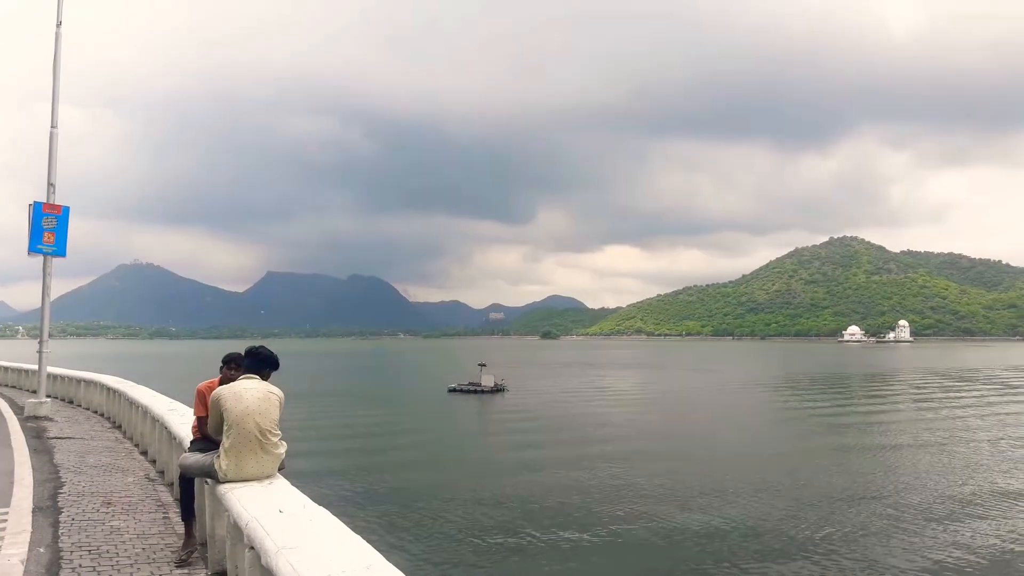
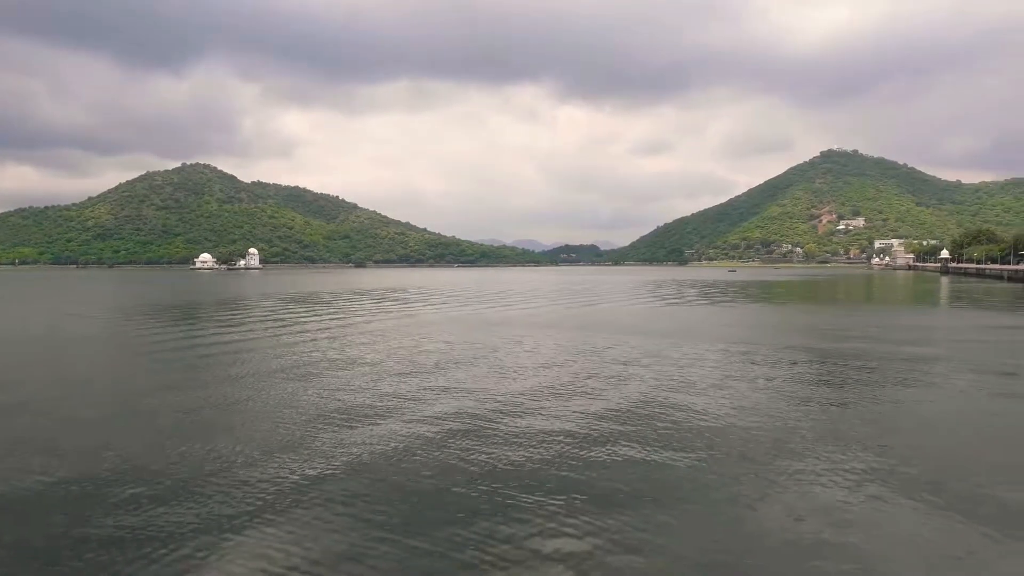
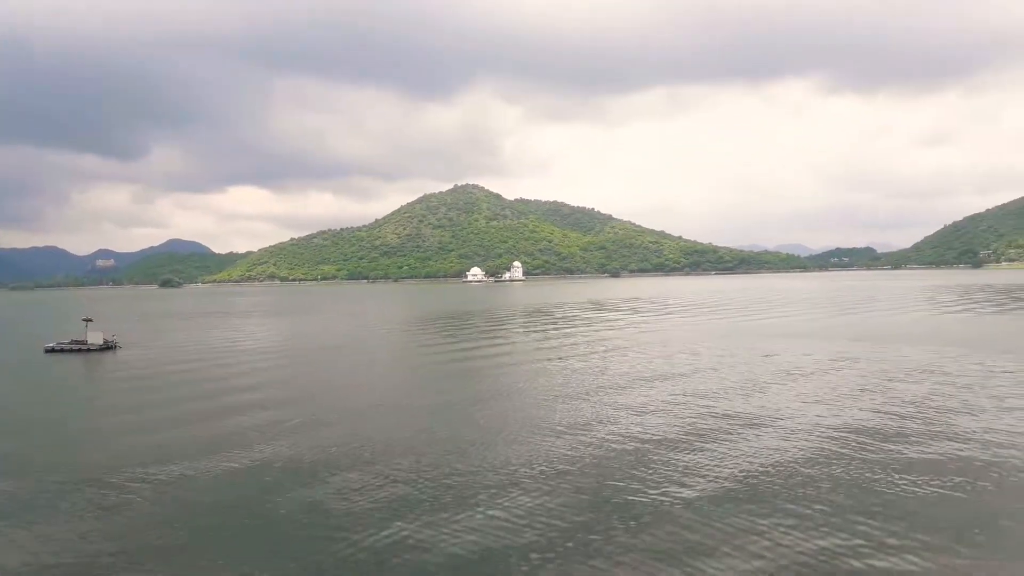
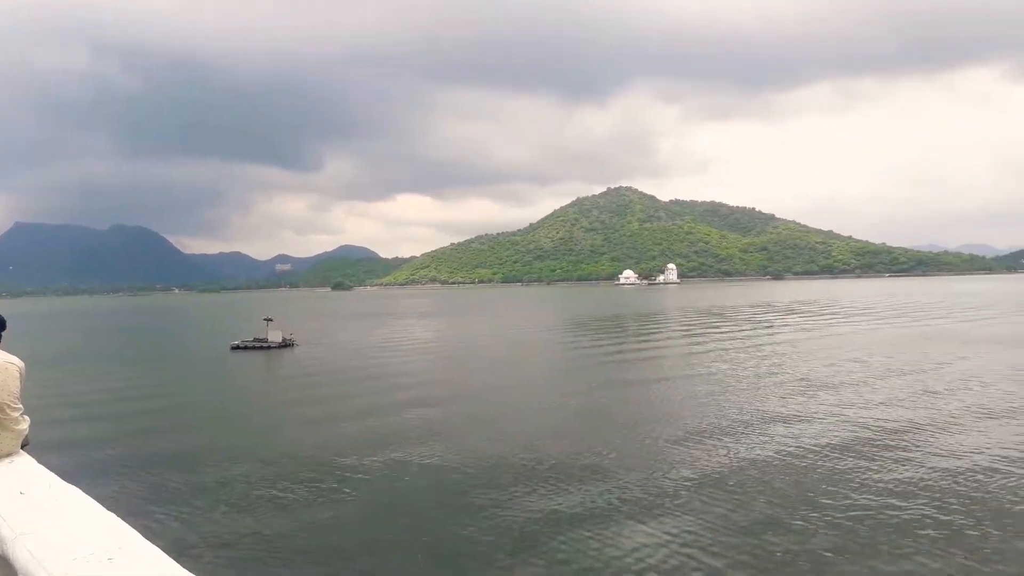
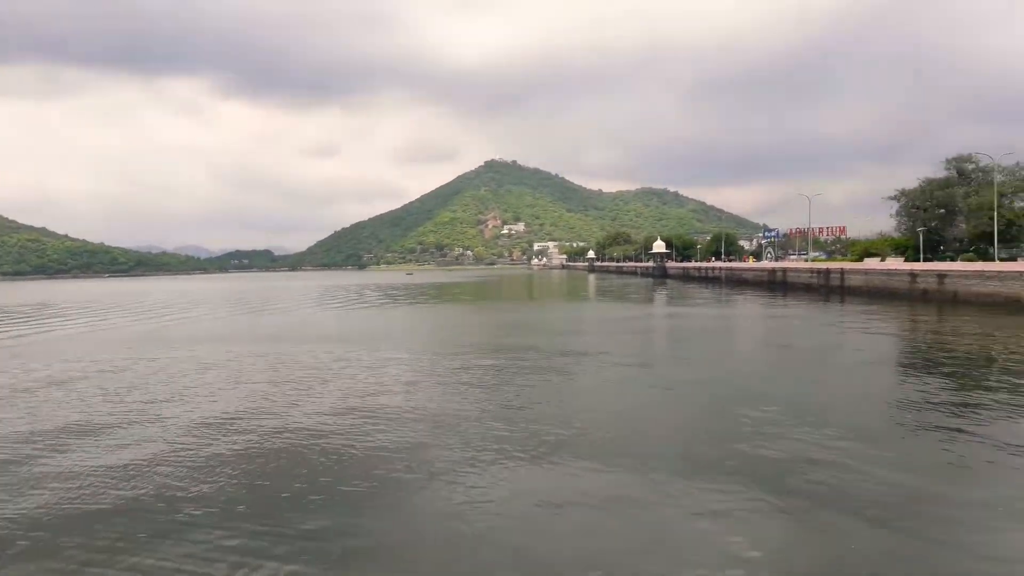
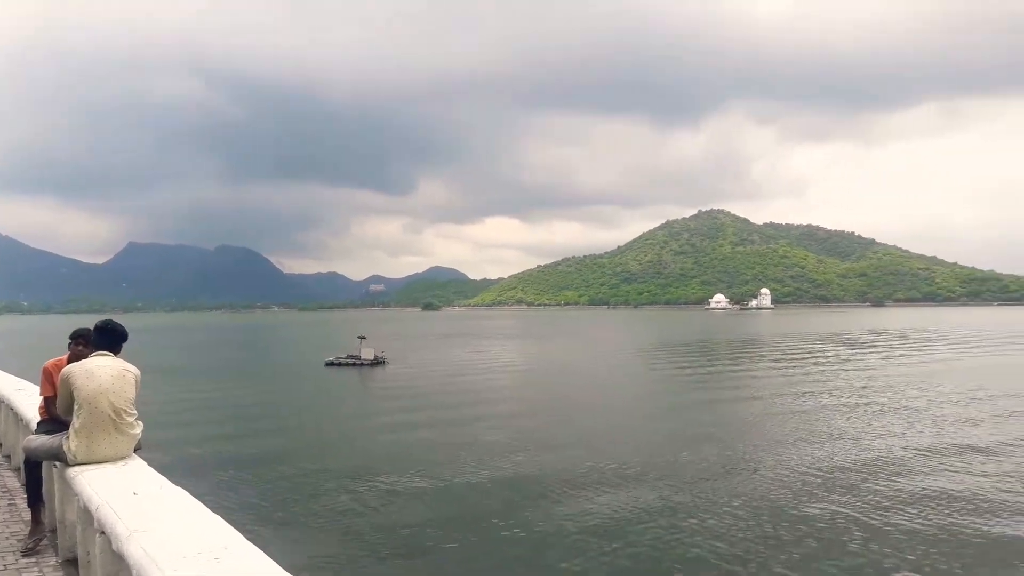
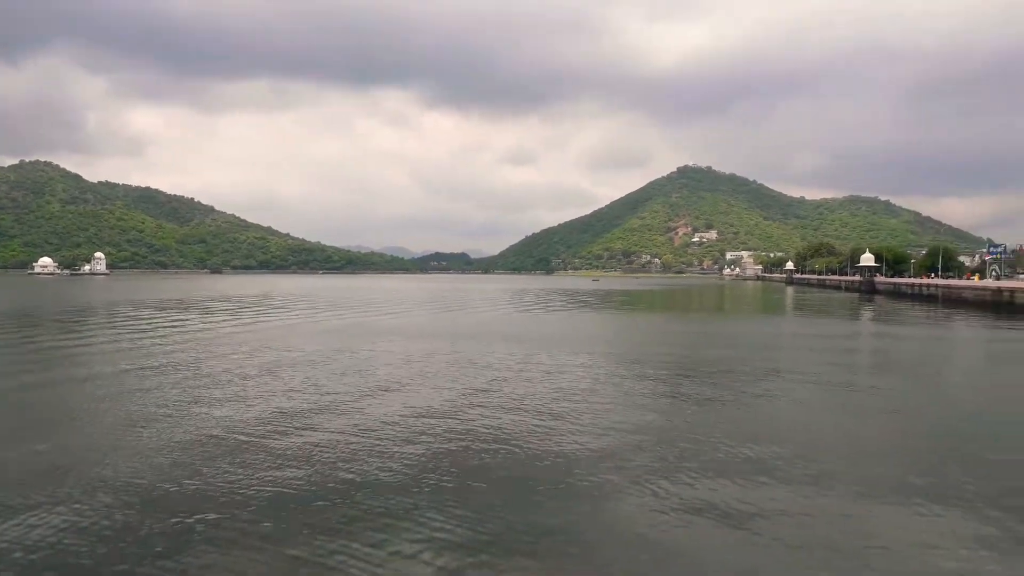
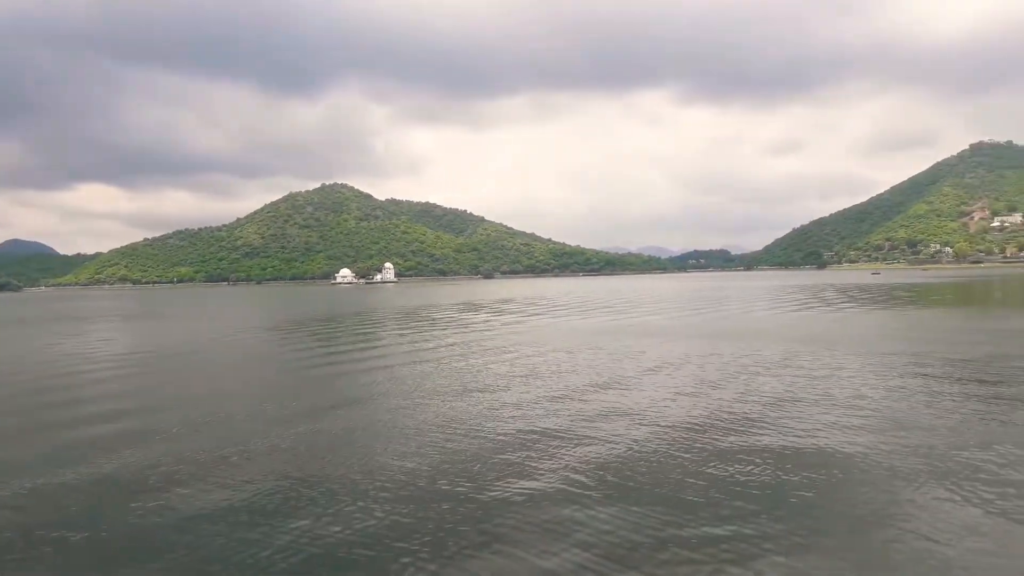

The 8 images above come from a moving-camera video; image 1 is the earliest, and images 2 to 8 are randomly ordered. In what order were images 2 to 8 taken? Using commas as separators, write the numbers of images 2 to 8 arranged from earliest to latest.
6, 4, 3, 8, 2, 7, 5
